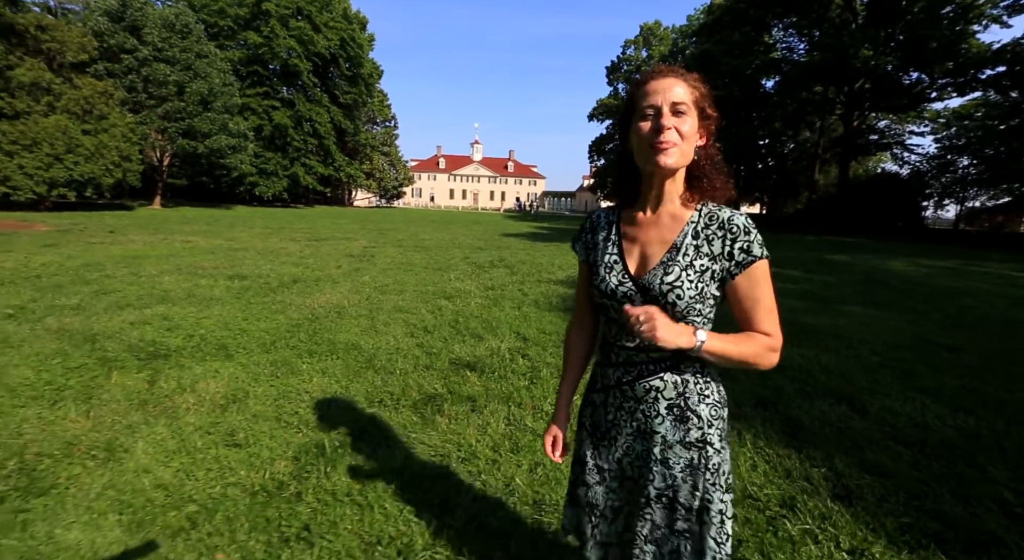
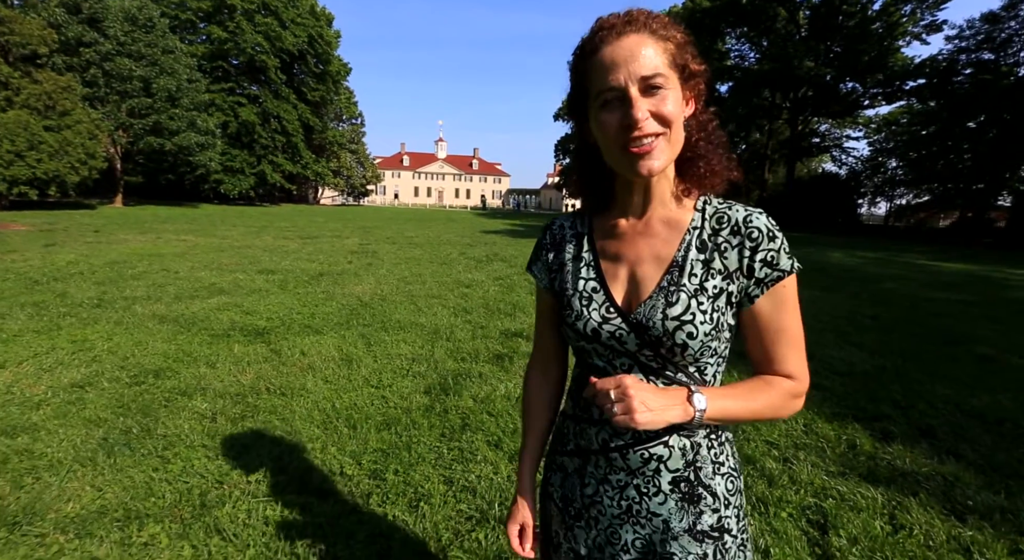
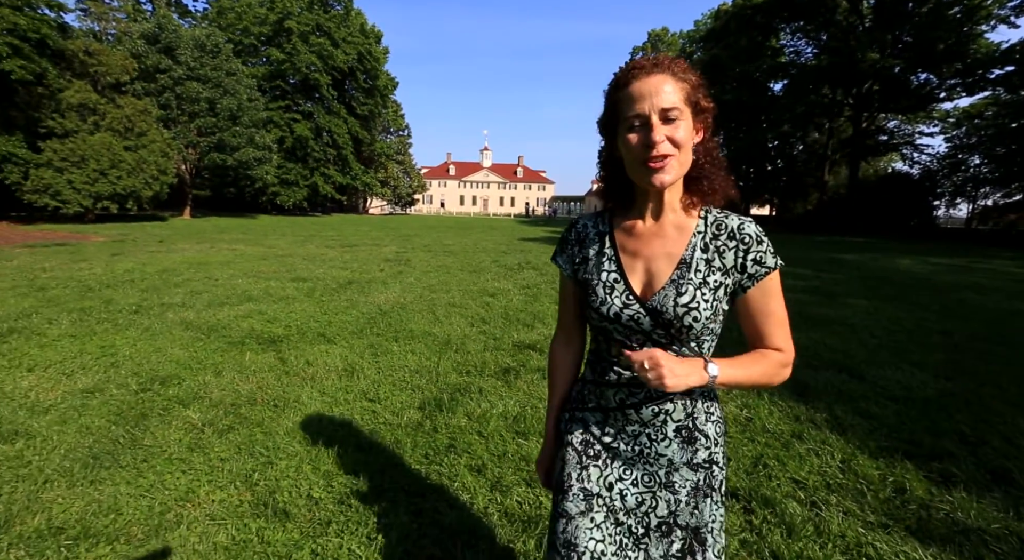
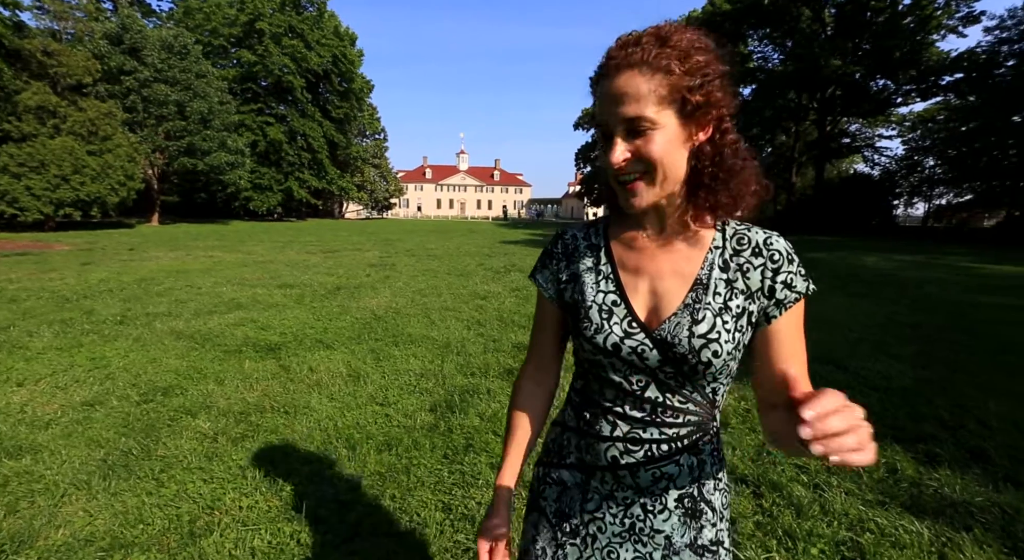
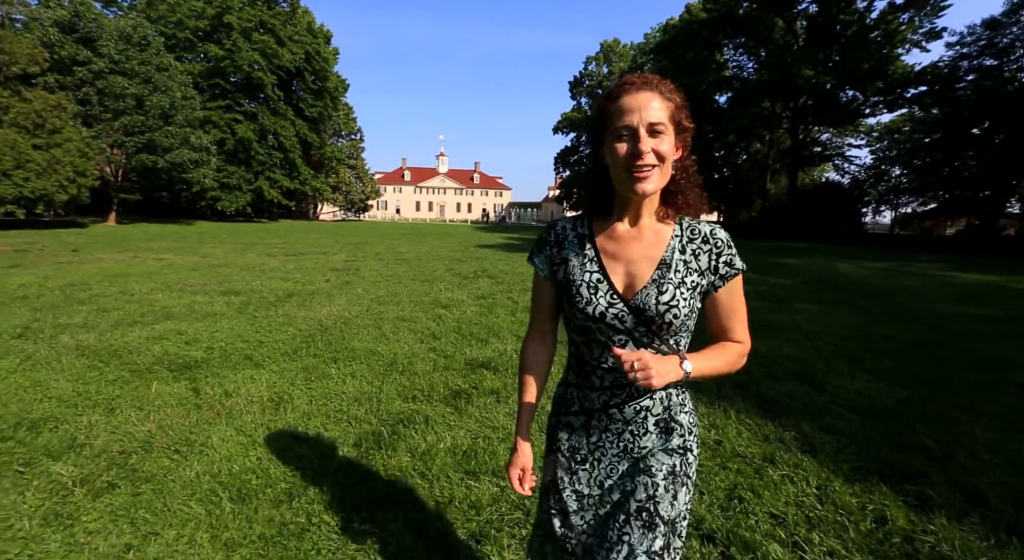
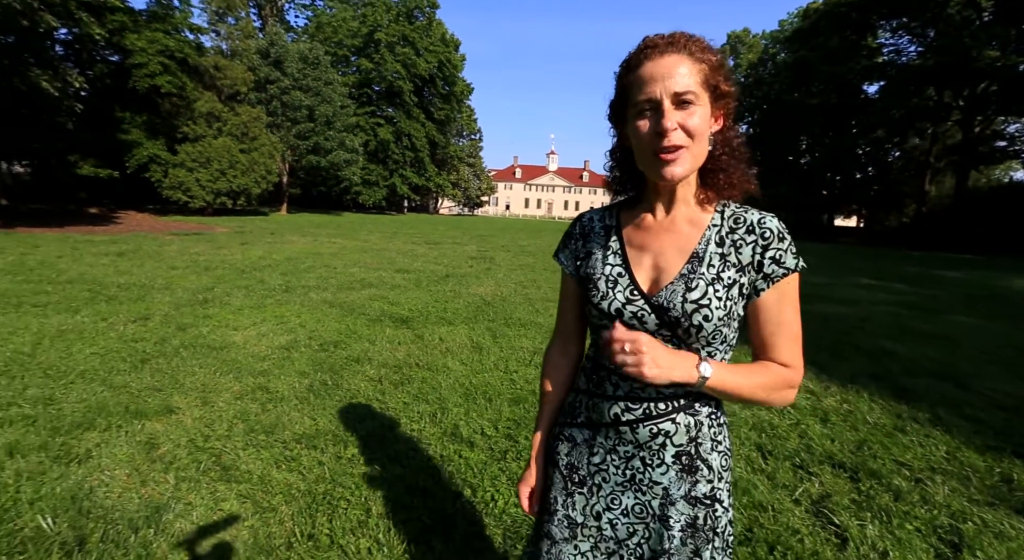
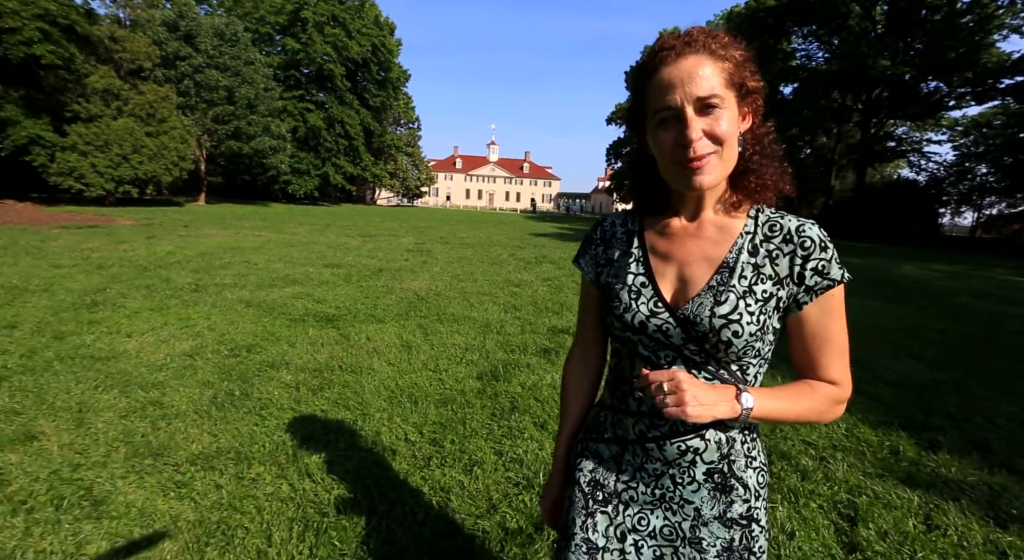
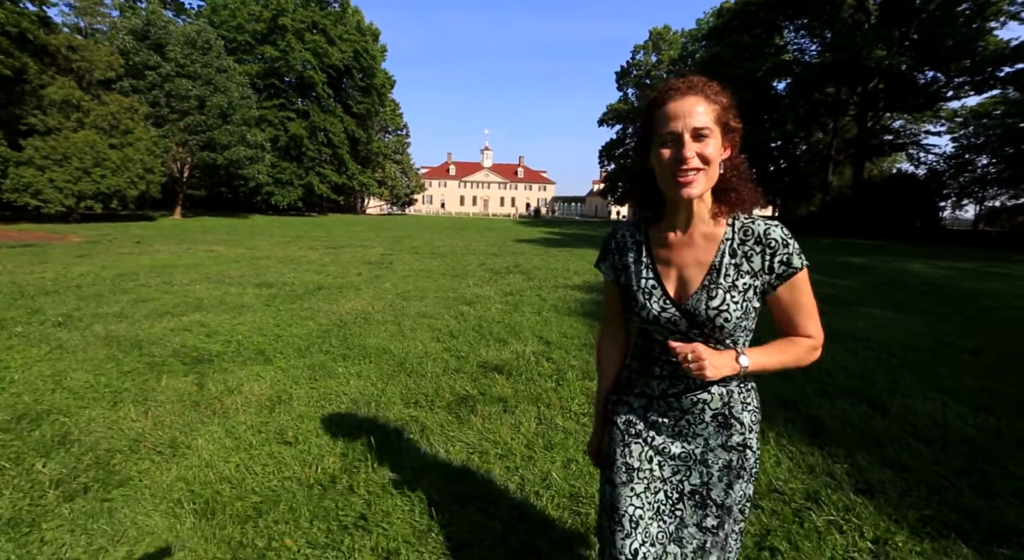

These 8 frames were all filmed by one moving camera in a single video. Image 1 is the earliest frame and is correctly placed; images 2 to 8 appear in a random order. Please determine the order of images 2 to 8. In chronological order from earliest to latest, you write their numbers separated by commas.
8, 5, 3, 4, 2, 7, 6
